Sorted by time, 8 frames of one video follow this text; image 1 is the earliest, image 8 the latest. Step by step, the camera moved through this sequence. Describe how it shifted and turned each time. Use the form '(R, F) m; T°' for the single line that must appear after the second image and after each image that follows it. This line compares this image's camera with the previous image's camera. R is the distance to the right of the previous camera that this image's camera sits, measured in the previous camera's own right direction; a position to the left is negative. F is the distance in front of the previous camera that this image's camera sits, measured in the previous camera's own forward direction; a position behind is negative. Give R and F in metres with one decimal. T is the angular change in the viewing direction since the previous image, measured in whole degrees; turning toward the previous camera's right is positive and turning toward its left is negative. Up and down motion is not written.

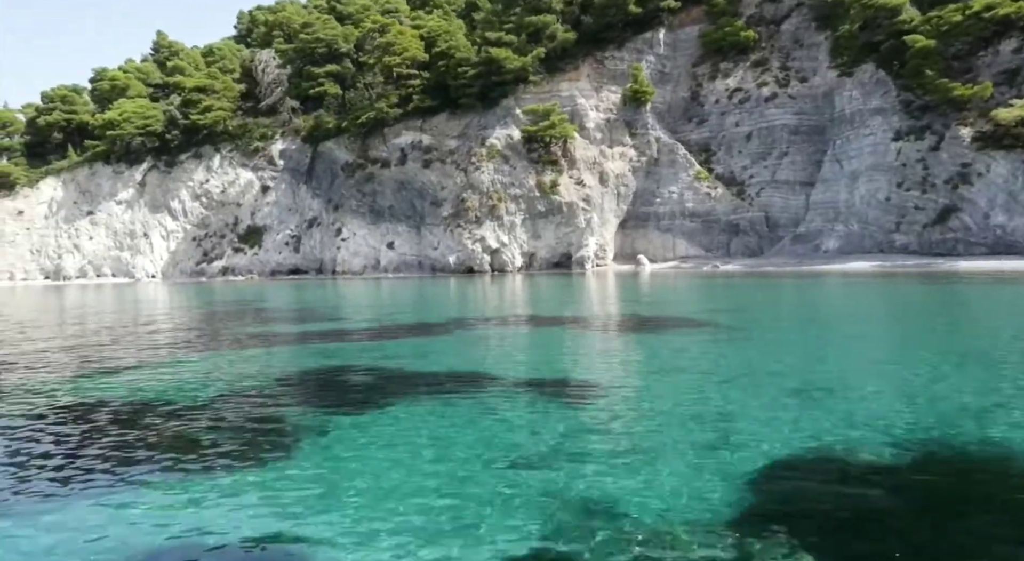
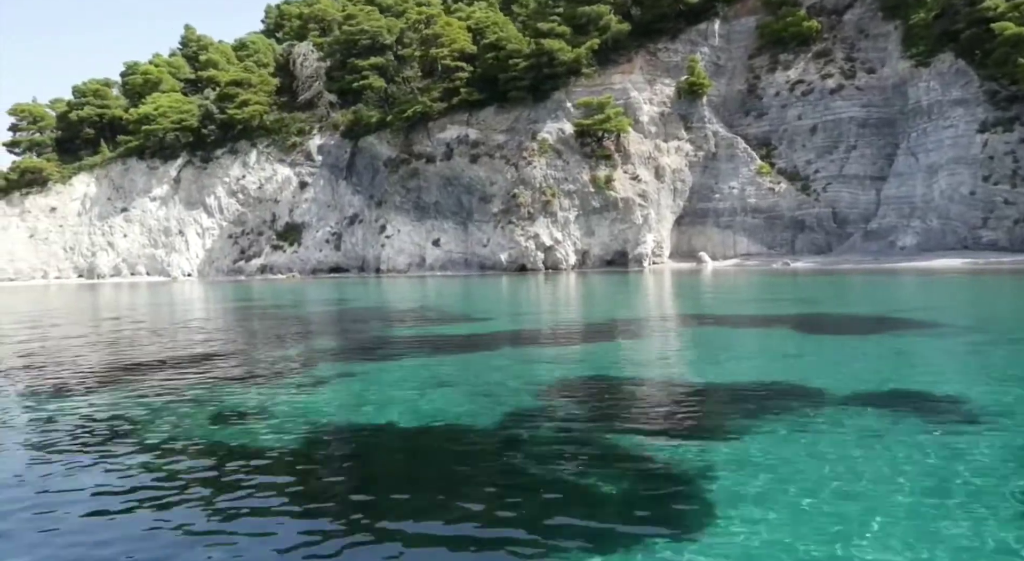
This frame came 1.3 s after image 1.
(-2.5, +1.1) m; 0°
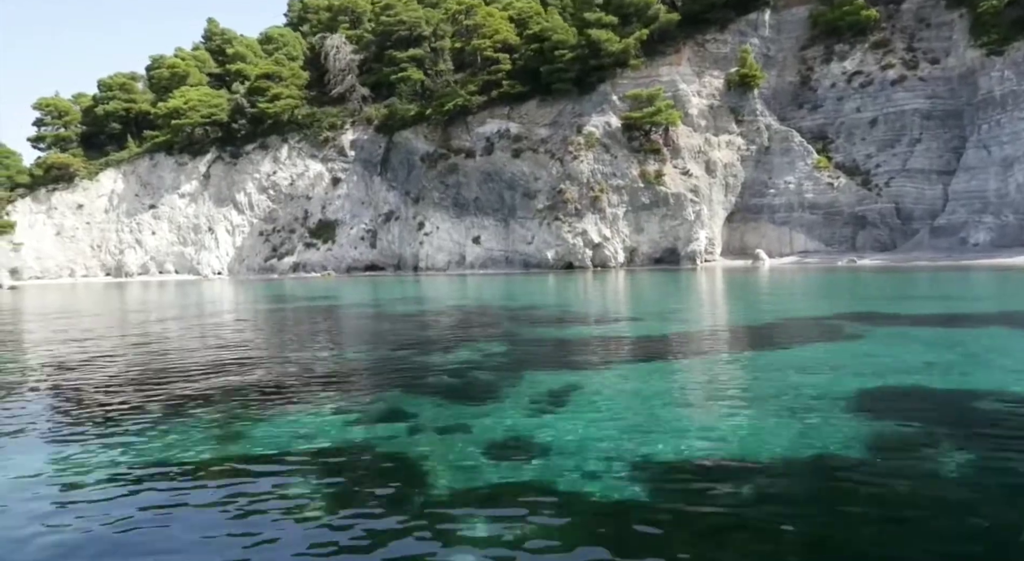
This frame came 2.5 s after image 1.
(-2.1, +1.2) m; 0°
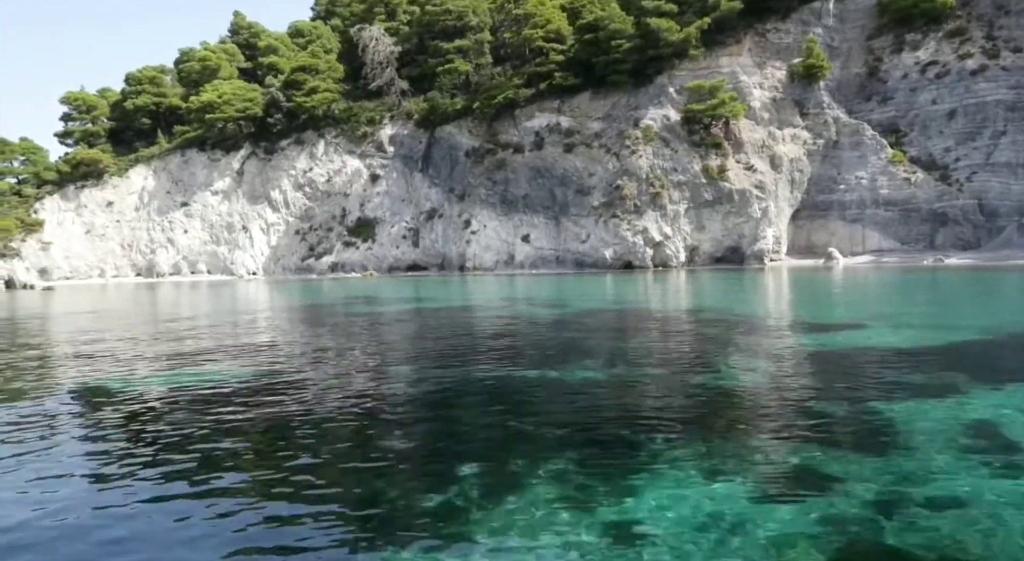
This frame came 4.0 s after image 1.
(-2.5, +1.7) m; 0°
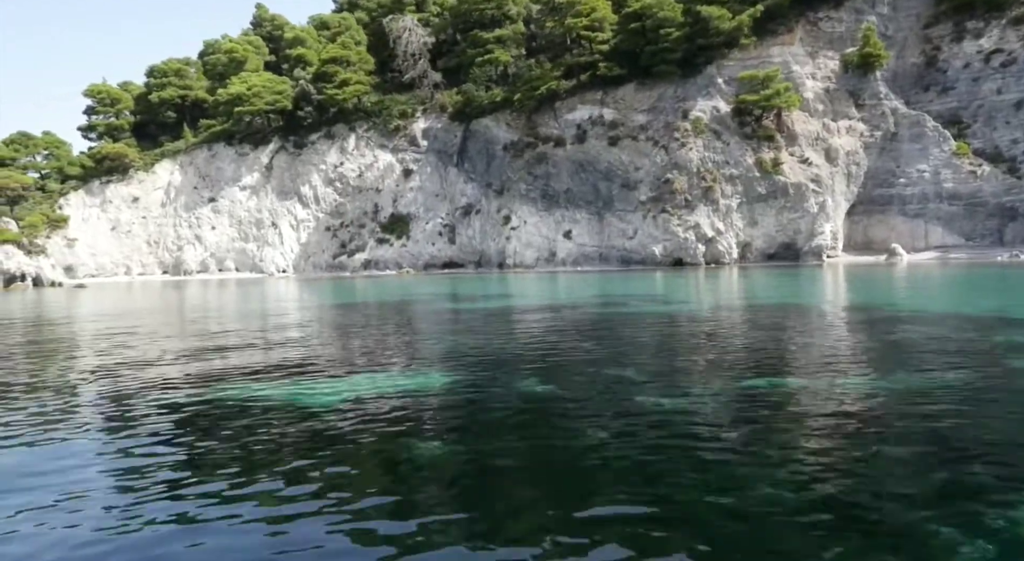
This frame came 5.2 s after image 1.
(-1.9, +1.3) m; 0°
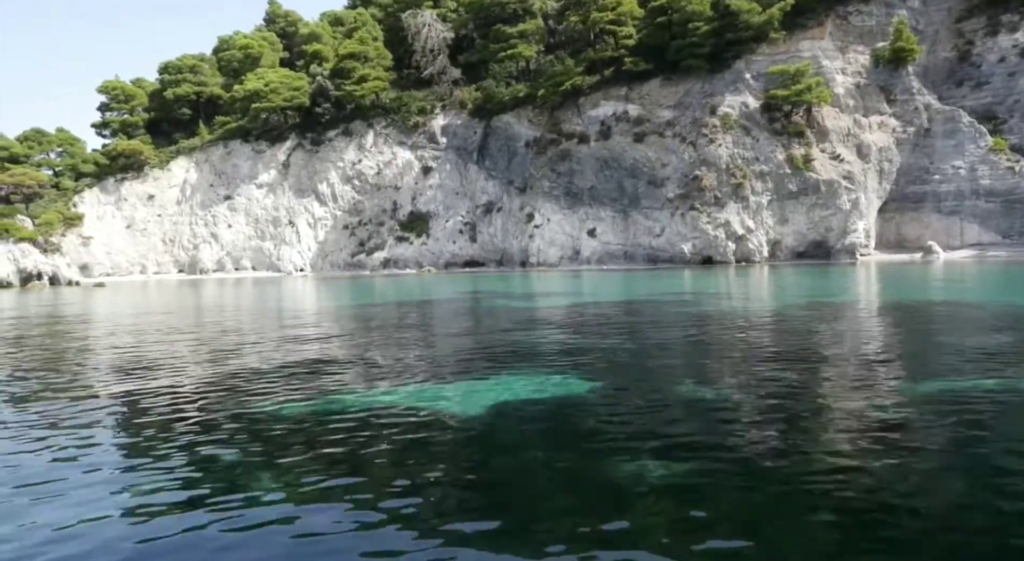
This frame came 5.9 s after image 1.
(-1.1, +0.6) m; 0°
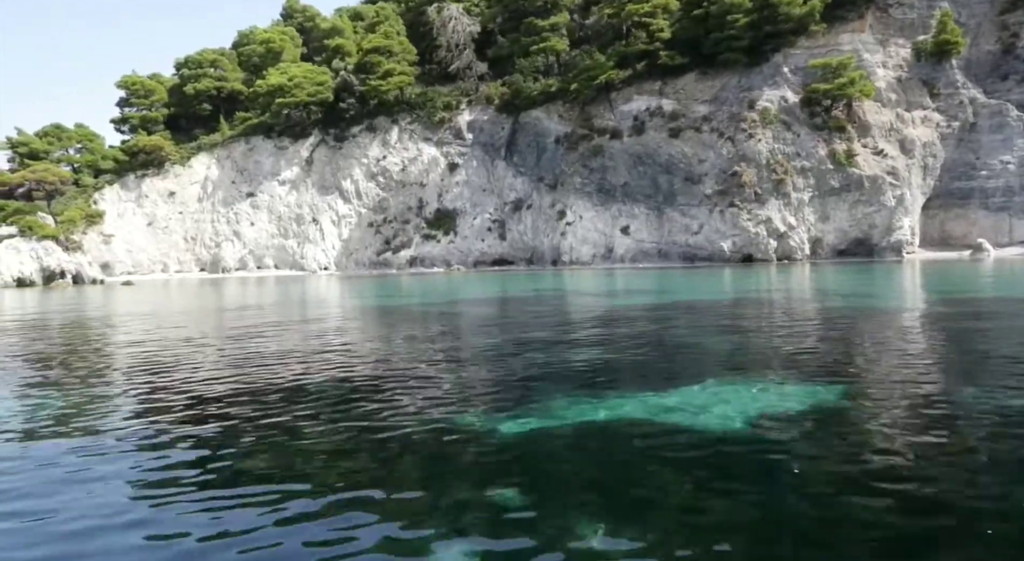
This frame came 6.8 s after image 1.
(-1.5, +0.8) m; 0°
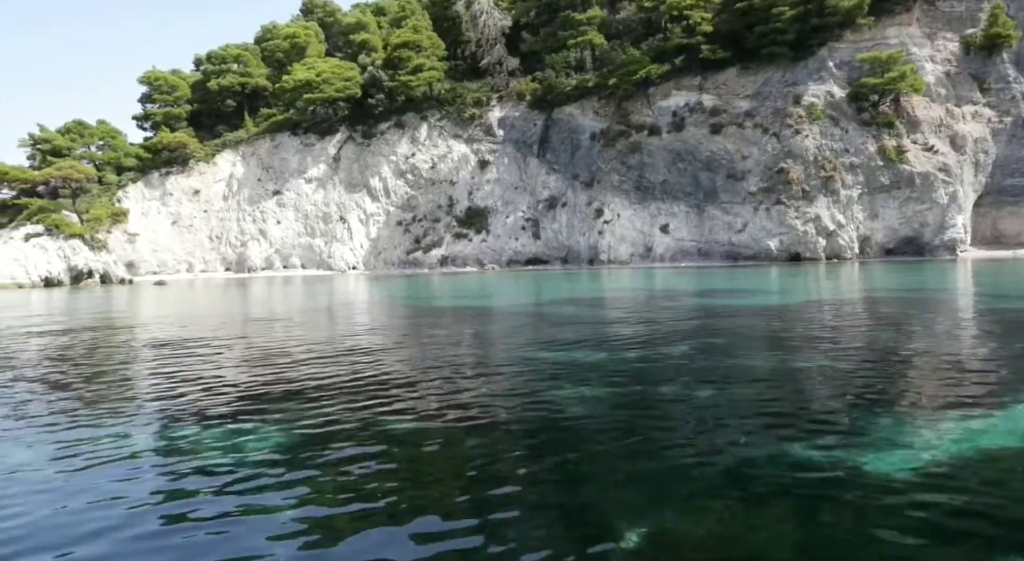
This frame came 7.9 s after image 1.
(-1.7, +0.9) m; 0°
